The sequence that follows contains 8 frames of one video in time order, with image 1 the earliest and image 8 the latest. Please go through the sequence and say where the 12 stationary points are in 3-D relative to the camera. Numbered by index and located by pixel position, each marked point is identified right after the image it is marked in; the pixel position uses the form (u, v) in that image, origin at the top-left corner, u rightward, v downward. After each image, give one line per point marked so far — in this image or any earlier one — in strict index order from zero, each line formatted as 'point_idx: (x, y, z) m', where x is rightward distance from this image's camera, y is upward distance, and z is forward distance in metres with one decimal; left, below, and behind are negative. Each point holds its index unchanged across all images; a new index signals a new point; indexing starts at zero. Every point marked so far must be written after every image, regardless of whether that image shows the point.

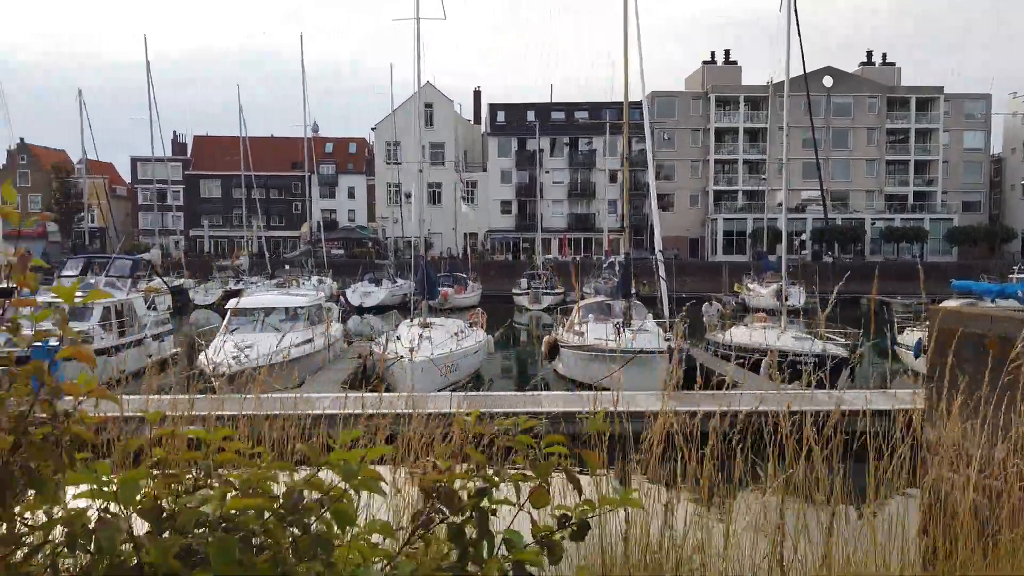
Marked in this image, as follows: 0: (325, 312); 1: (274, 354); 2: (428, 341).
0: (-4.0, -0.5, +16.3) m
1: (-4.1, -1.2, +13.0) m
2: (-1.4, -1.0, +13.5) m
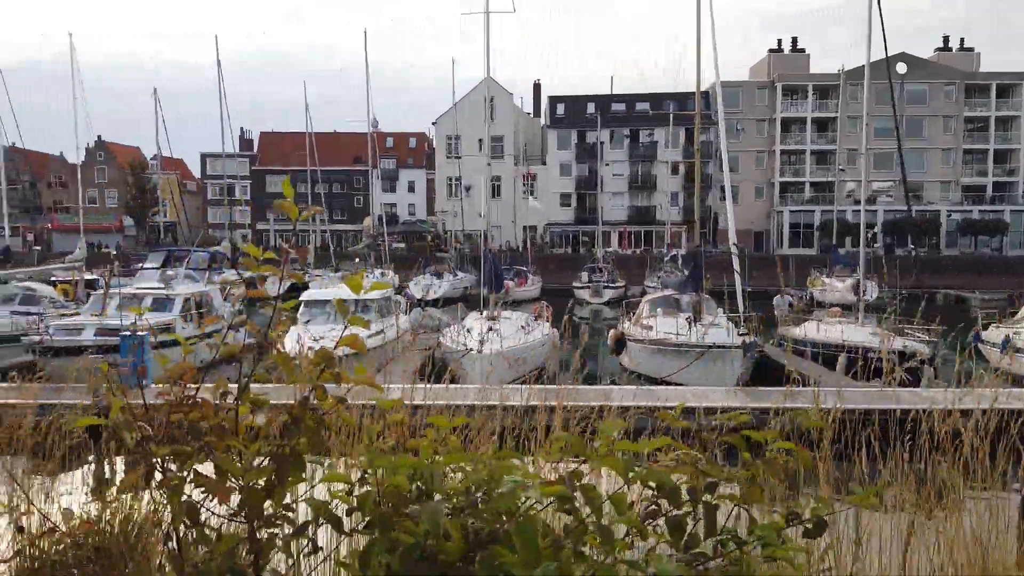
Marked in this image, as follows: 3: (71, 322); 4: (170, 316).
0: (-2.6, -0.4, +16.5) m
1: (-2.9, -1.0, +13.3) m
2: (-0.2, -0.8, +13.5) m
3: (-7.8, -0.6, +13.3) m
4: (-6.7, -0.6, +14.7) m
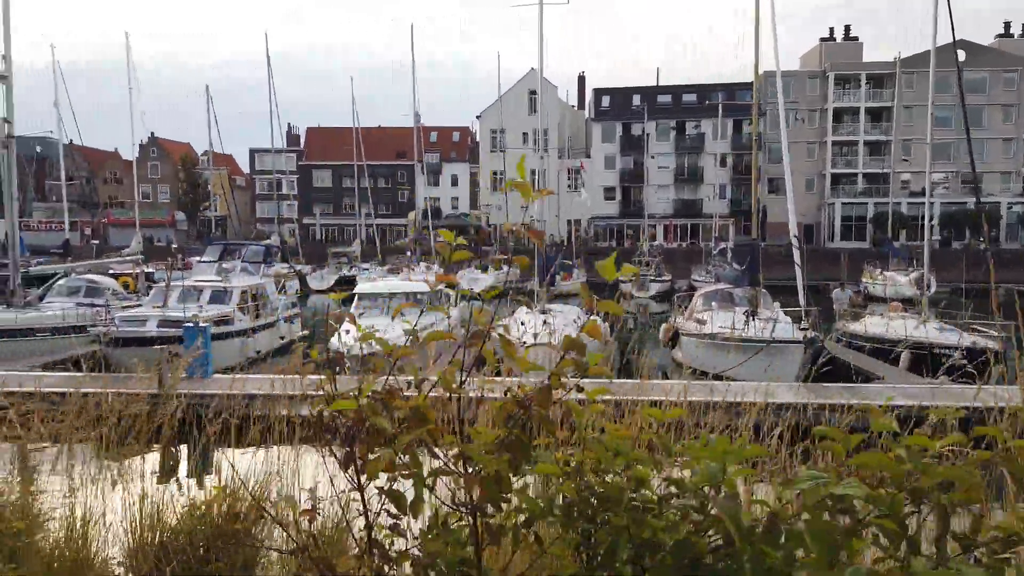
0: (-1.5, -0.2, +16.6) m
1: (-1.9, -0.9, +13.4) m
2: (+0.7, -0.7, +13.5) m
3: (-6.8, -0.5, +13.7) m
4: (-5.7, -0.4, +15.0) m
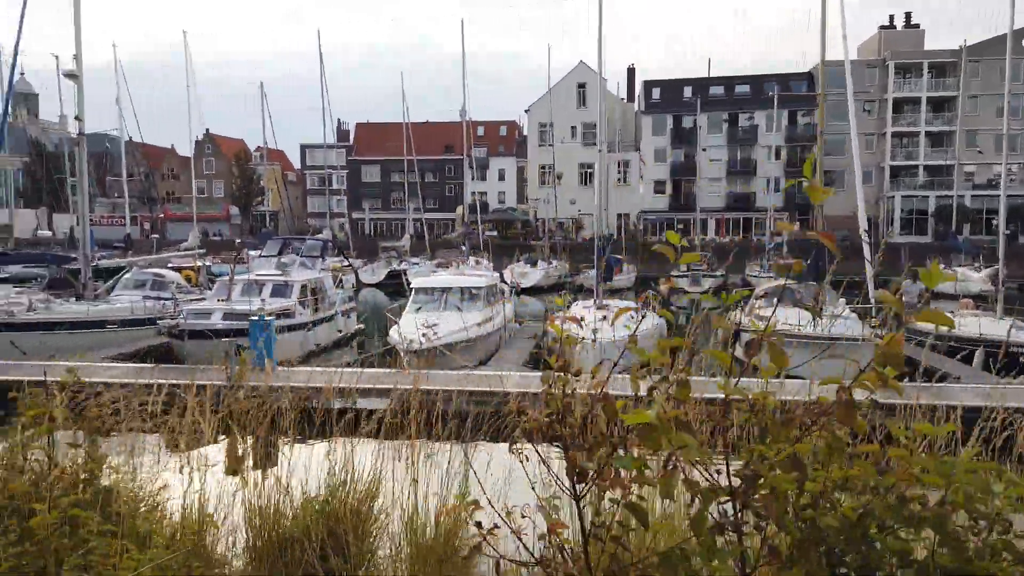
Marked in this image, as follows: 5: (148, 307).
0: (-0.2, -0.1, +16.6) m
1: (-0.9, -0.8, +13.4) m
2: (+1.8, -0.6, +13.4) m
3: (-5.8, -0.4, +14.0) m
4: (-4.5, -0.3, +15.3) m
5: (-7.4, -0.4, +15.3) m
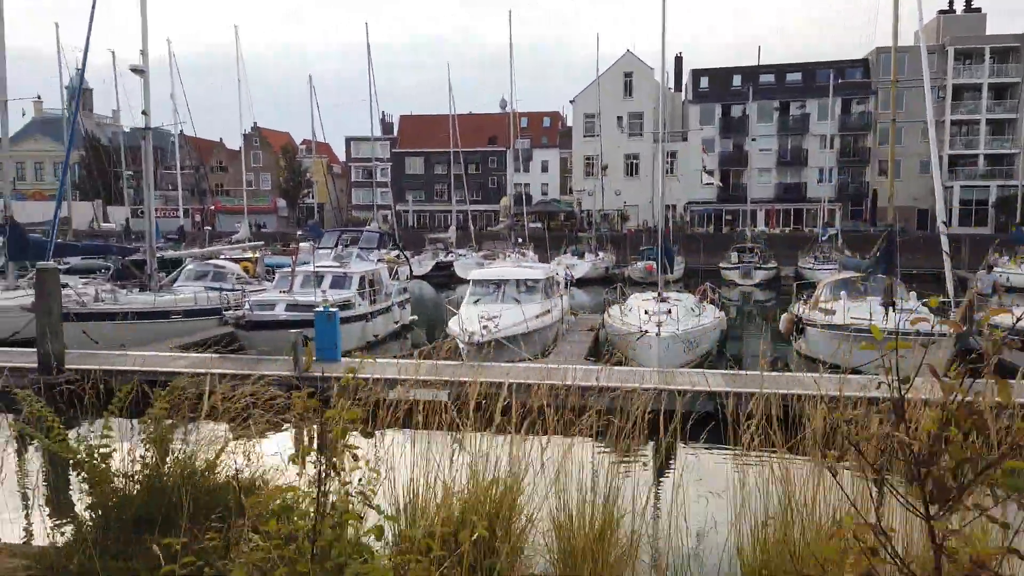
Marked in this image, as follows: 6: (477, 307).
0: (+1.0, +0.1, +16.5) m
1: (+0.2, -0.7, +13.4) m
2: (+2.8, -0.5, +13.2) m
3: (-4.7, -0.2, +14.2) m
4: (-3.4, -0.1, +15.4) m
5: (-6.2, -0.2, +15.6) m
6: (-0.7, -0.4, +14.3) m
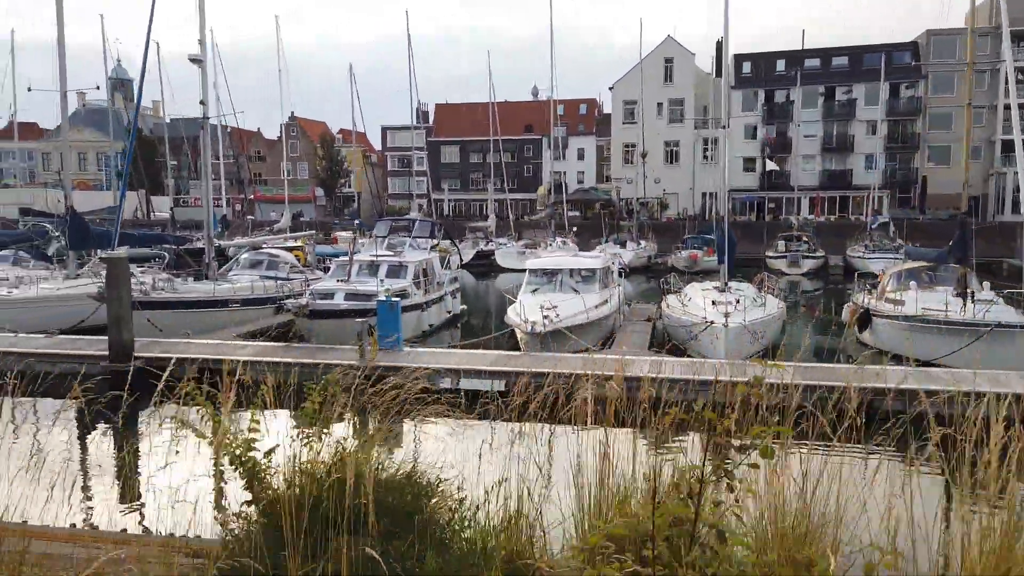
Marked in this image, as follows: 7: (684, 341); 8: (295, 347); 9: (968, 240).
0: (+2.2, +0.3, +16.3) m
1: (+1.2, -0.5, +13.3) m
2: (+3.9, -0.3, +12.9) m
3: (-3.6, 0.0, +14.2) m
4: (-2.2, +0.1, +15.4) m
5: (-5.1, 0.0, +15.7) m
6: (+0.4, -0.2, +14.2) m
7: (+3.0, -0.9, +13.1) m
8: (-3.6, -1.0, +12.4) m
9: (+8.0, +0.9, +13.1) m
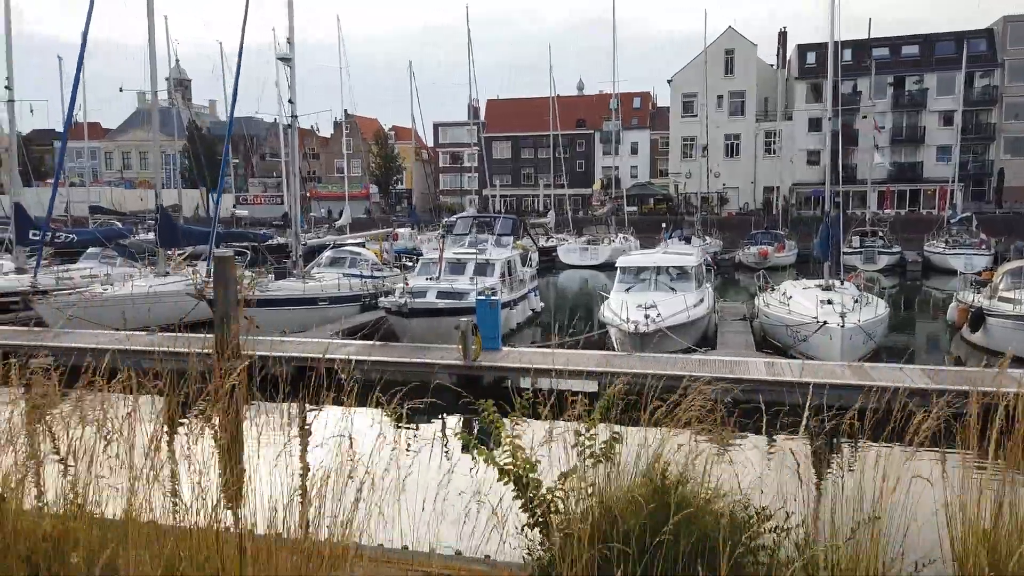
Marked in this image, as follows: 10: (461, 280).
0: (+4.0, +0.4, +15.9) m
1: (+2.9, -0.5, +12.9) m
2: (+5.6, -0.3, +12.5) m
3: (-1.8, 0.0, +14.2) m
4: (-0.4, +0.1, +15.3) m
5: (-3.3, +0.1, +15.7) m
6: (+2.1, -0.1, +13.9) m
7: (+4.7, -0.9, +12.7) m
8: (-1.9, -1.0, +12.3) m
9: (+9.6, +0.9, +12.4) m
10: (-1.1, +0.2, +15.0) m
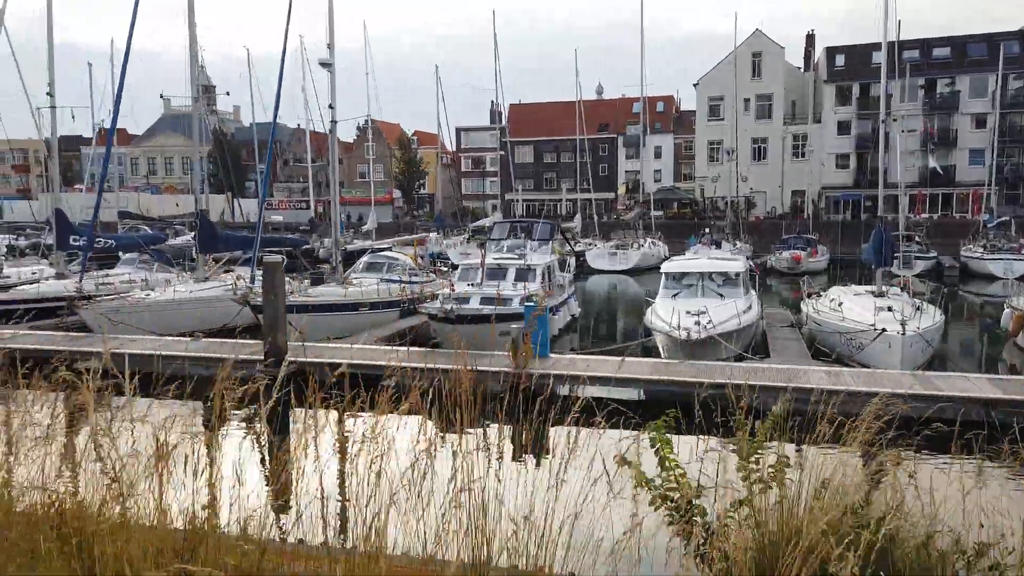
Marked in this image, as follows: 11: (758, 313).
0: (+4.9, +0.2, +15.7) m
1: (+3.7, -0.6, +12.7) m
2: (+6.3, -0.4, +12.2) m
3: (-1.0, -0.1, +14.0) m
4: (+0.4, 0.0, +15.1) m
5: (-2.4, 0.0, +15.6) m
6: (+3.0, -0.2, +13.7) m
7: (+5.4, -1.0, +12.4) m
8: (-1.1, -1.1, +12.2) m
9: (+10.4, +0.8, +12.1) m
10: (-0.2, +0.1, +14.8) m
11: (+4.4, -0.4, +13.6) m
